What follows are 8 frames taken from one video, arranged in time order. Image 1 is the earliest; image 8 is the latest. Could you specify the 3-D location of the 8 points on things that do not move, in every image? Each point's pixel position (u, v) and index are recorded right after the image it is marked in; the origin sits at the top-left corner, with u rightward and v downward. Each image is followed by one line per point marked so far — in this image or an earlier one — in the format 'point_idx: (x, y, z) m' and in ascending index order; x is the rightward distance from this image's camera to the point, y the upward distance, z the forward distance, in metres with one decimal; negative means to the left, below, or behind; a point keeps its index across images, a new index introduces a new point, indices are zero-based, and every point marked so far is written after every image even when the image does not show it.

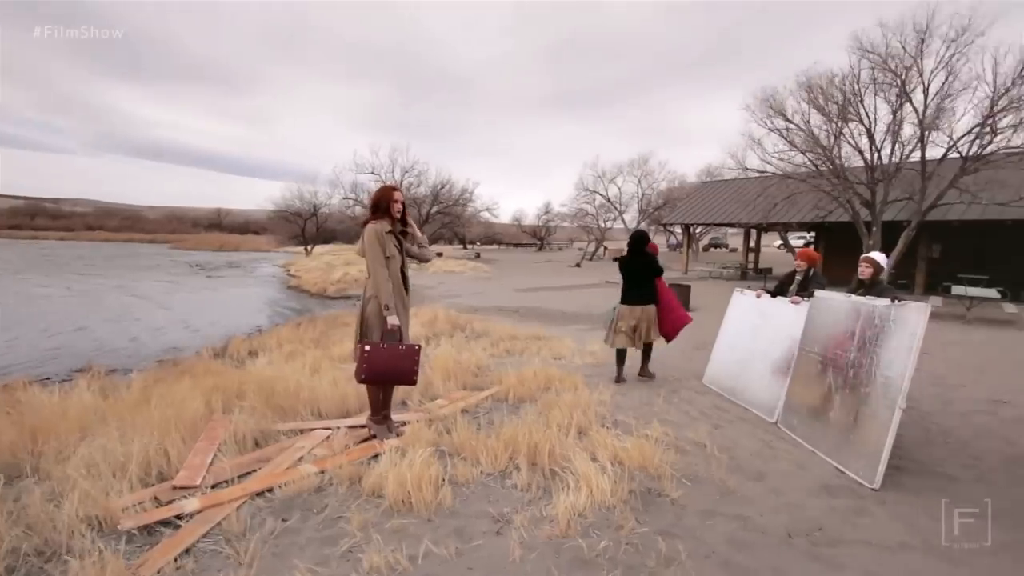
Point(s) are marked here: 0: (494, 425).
0: (-0.2, -1.3, +4.6) m
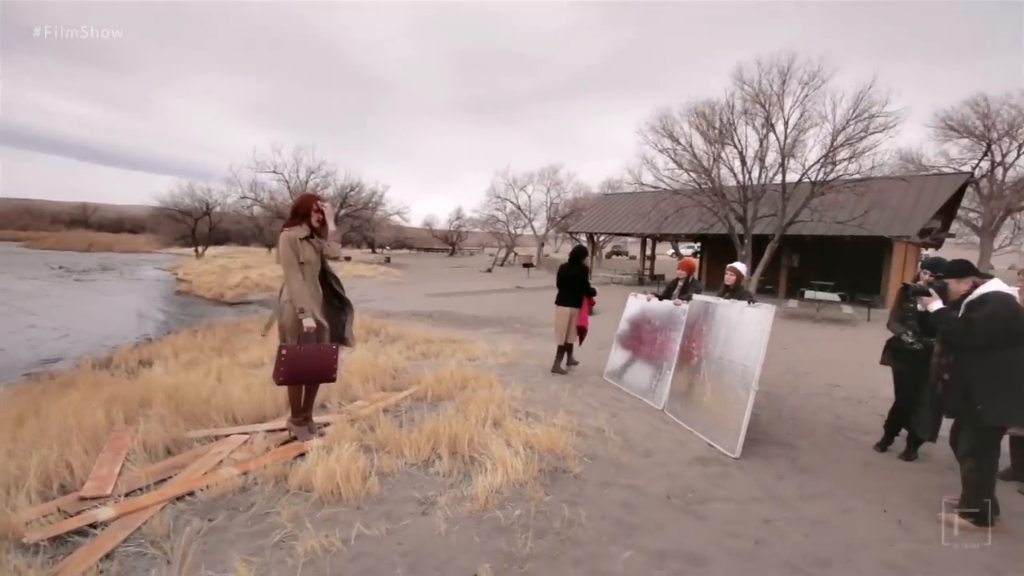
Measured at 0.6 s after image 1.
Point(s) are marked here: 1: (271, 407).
0: (-1.0, -1.3, +4.9) m
1: (-2.6, -1.3, +5.3) m
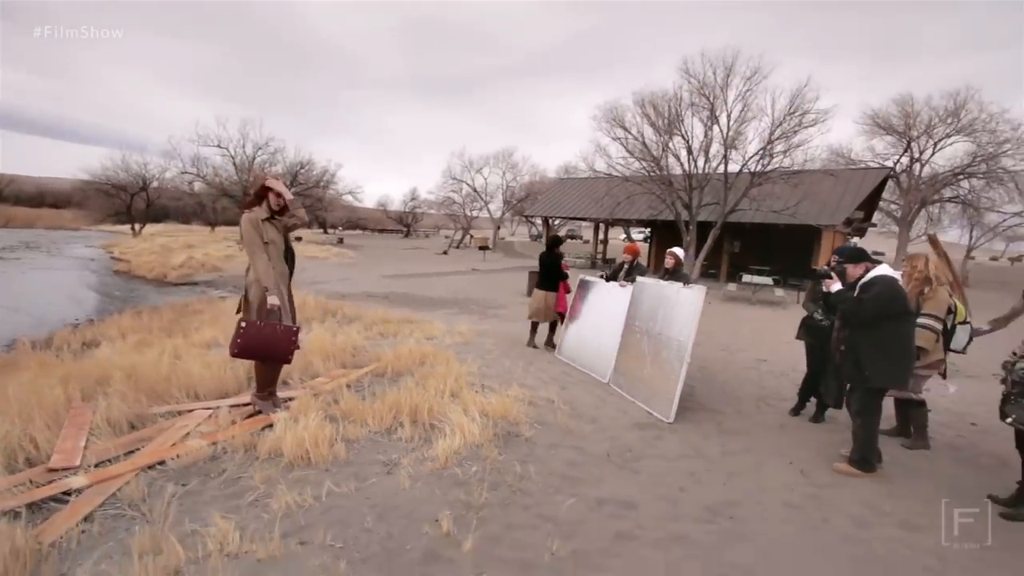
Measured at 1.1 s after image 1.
0: (-1.4, -1.1, +5.1) m
1: (-3.1, -1.0, +5.4) m
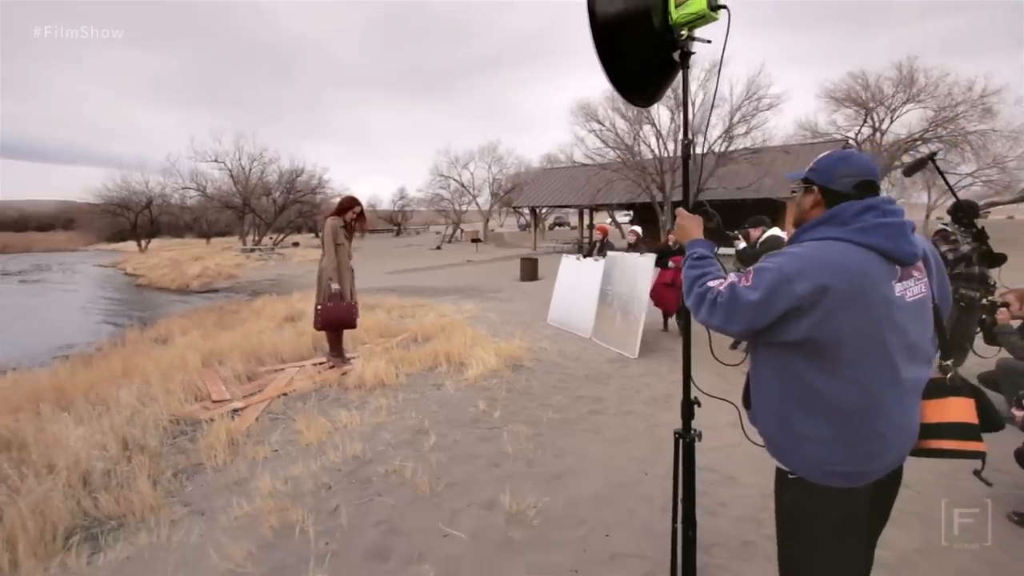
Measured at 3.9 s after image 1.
0: (-1.4, -0.9, +7.0) m
1: (-3.0, -0.9, +7.2) m
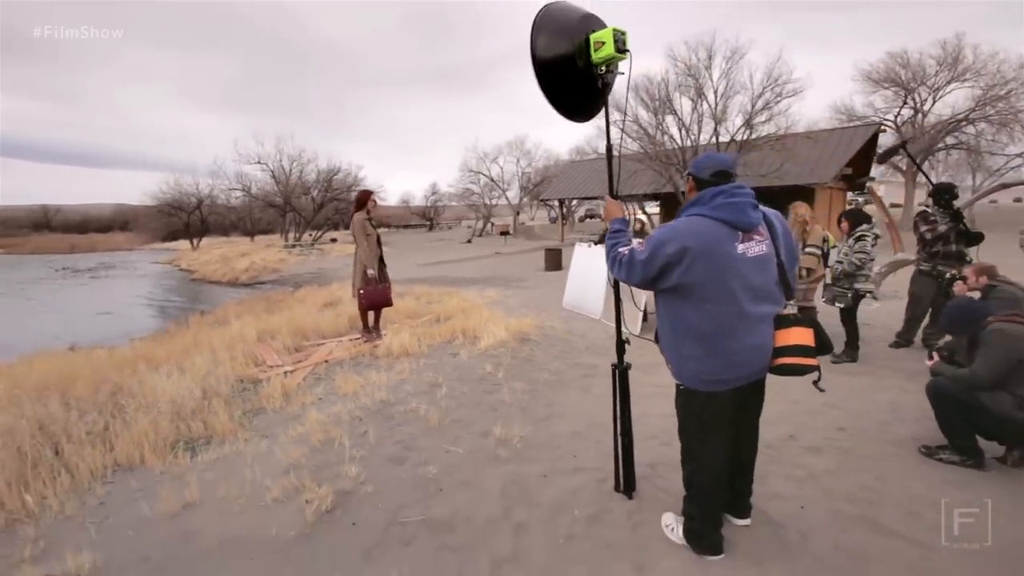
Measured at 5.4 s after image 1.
0: (-1.2, -0.6, +7.9) m
1: (-2.9, -0.7, +8.2) m
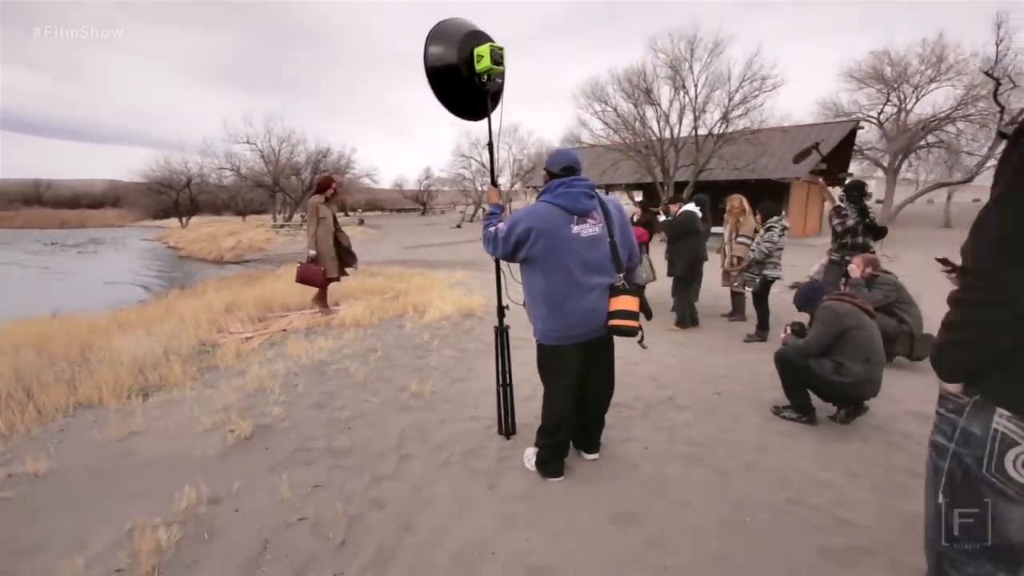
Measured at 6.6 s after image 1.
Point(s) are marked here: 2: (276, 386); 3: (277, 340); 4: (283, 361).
0: (-2.1, -0.2, +8.5) m
1: (-3.7, -0.3, +8.8) m
2: (-2.2, -0.9, +4.5) m
3: (-3.1, -0.7, +6.5) m
4: (-2.5, -0.8, +5.3) m
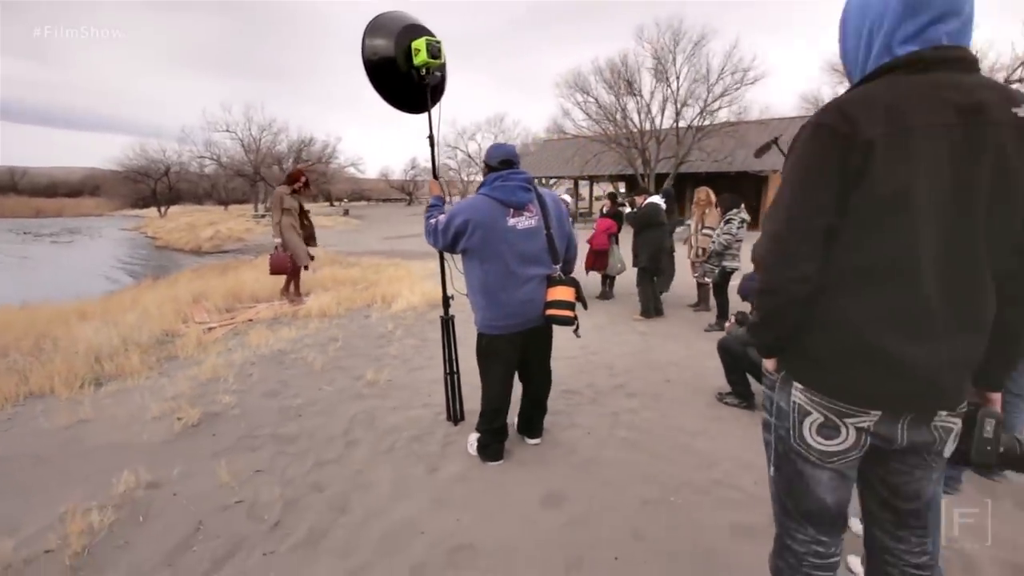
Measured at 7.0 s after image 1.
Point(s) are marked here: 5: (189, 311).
0: (-2.6, -0.1, +8.6) m
1: (-4.3, -0.1, +8.9) m
2: (-2.6, -0.8, +4.5) m
3: (-3.6, -0.6, +6.5) m
4: (-3.0, -0.7, +5.3) m
5: (-4.9, -0.4, +7.3) m
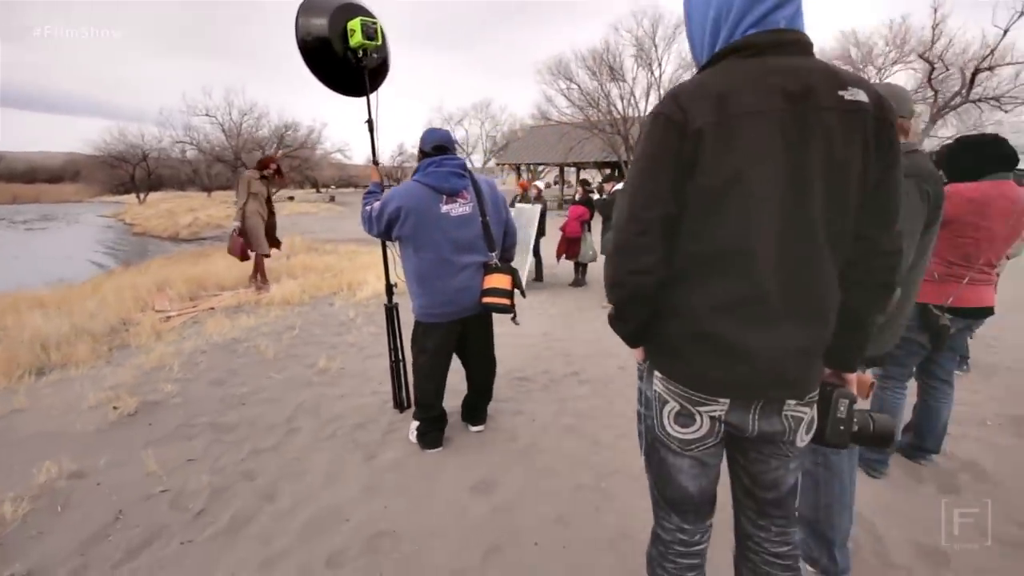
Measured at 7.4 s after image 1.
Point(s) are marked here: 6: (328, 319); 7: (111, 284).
0: (-3.1, +0.1, +8.5) m
1: (-4.8, +0.1, +8.8) m
2: (-3.1, -0.7, +4.5) m
3: (-4.1, -0.4, +6.5) m
4: (-3.4, -0.6, +5.3) m
5: (-5.4, -0.2, +7.2) m
6: (-2.4, -0.4, +6.2) m
7: (-7.1, +0.1, +8.6) m
